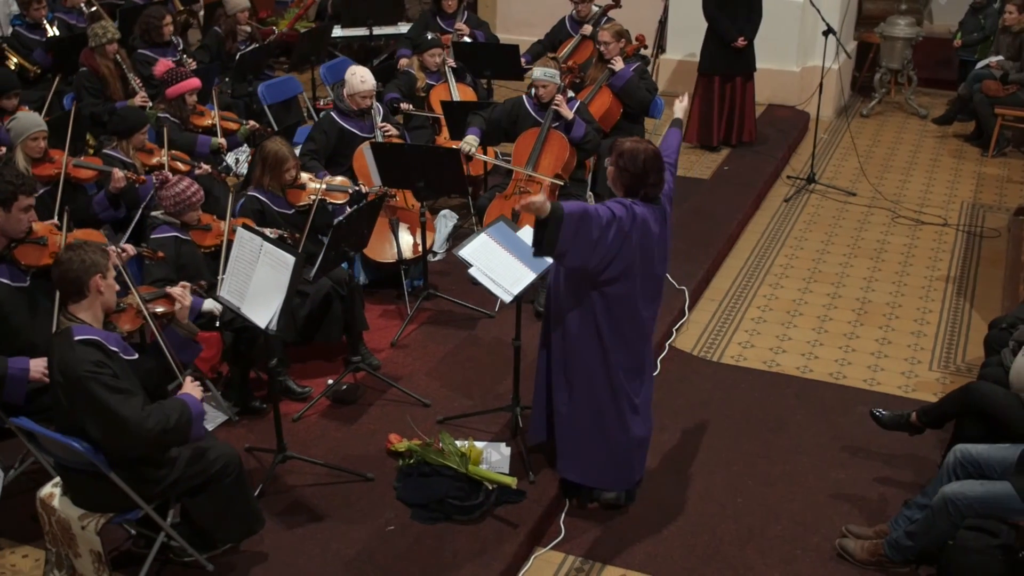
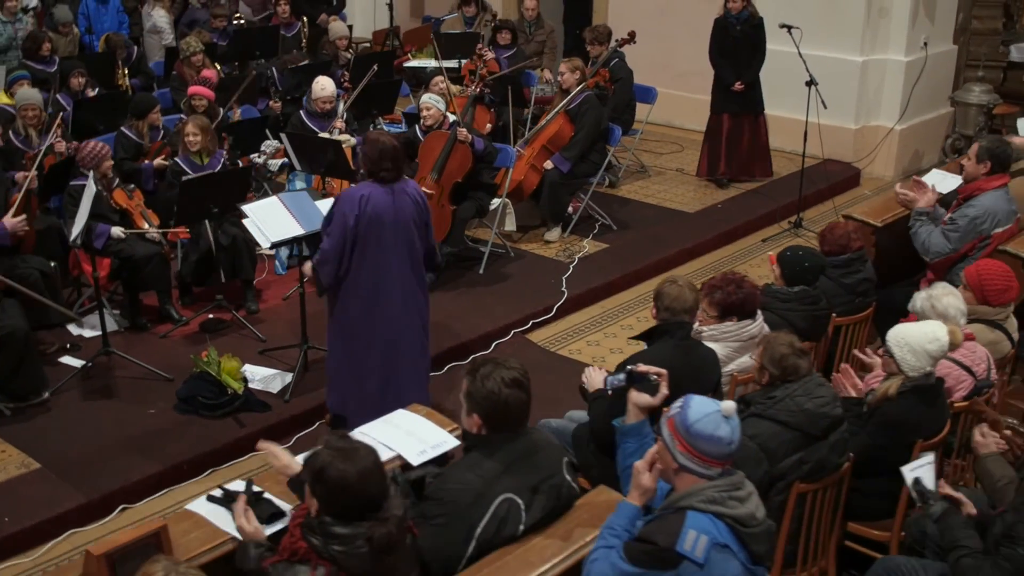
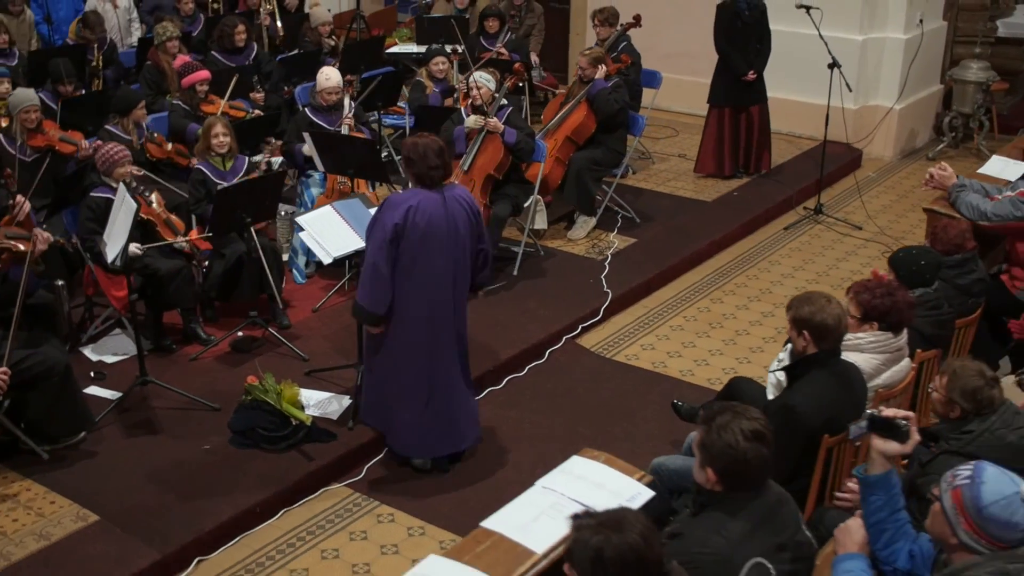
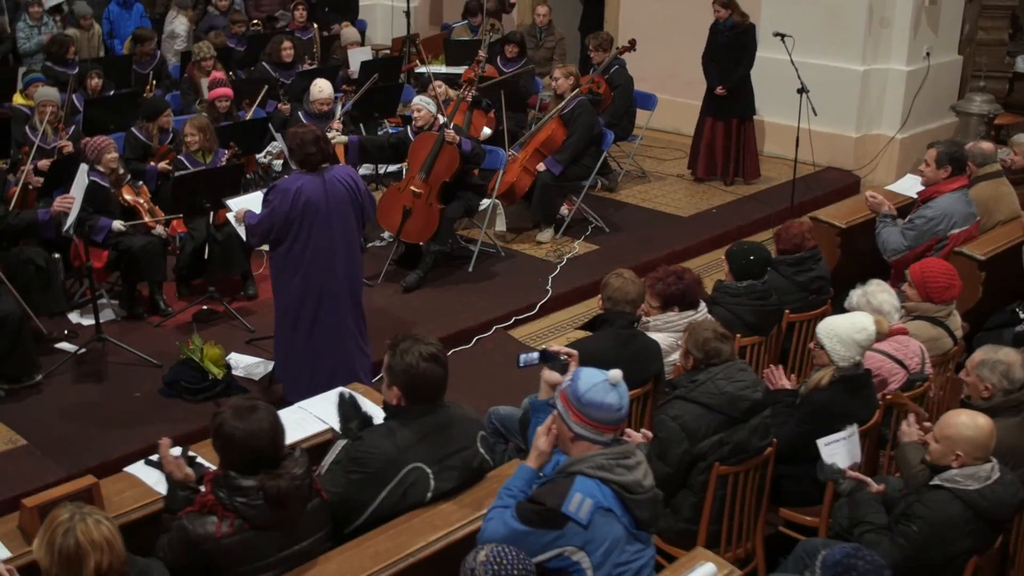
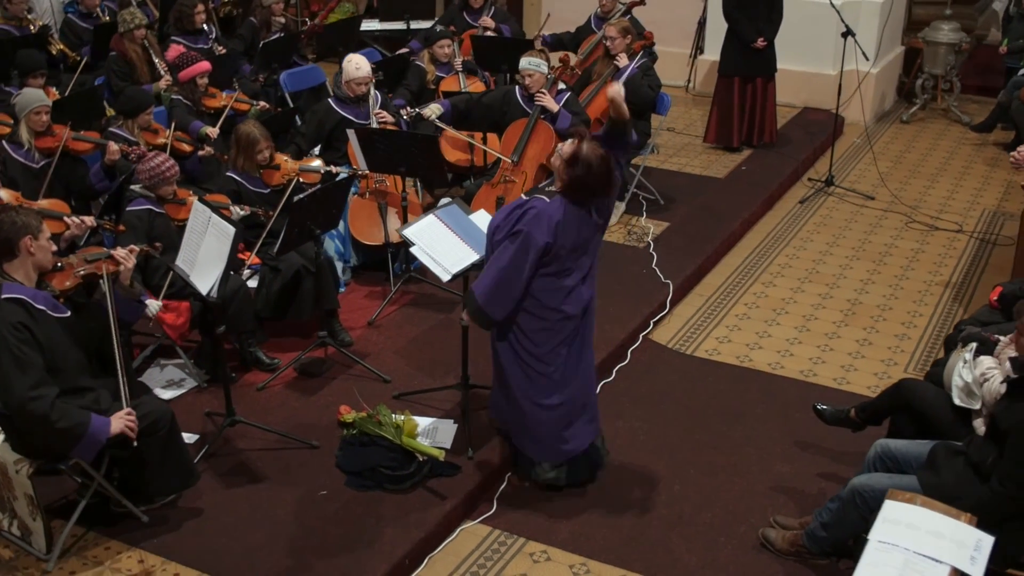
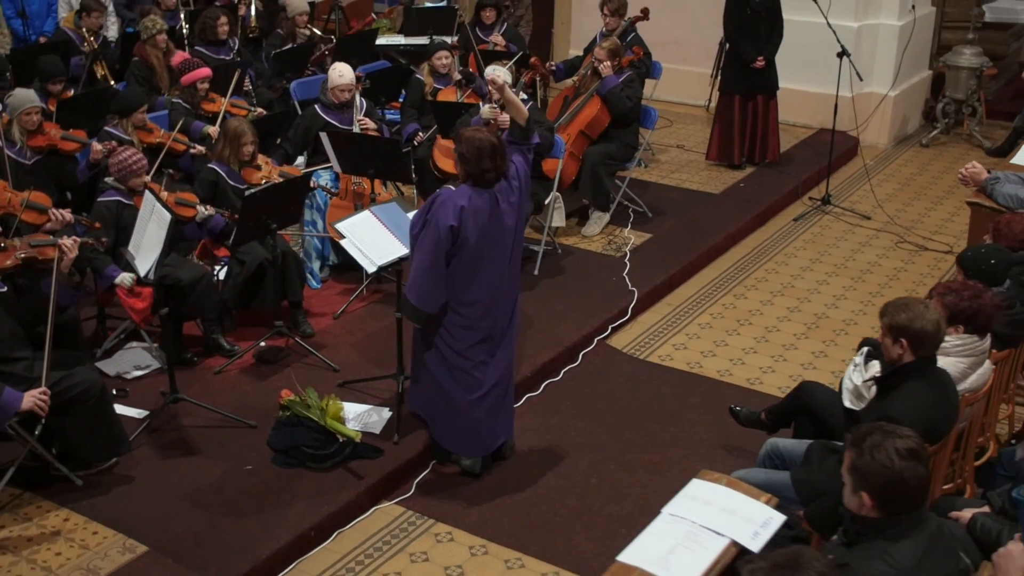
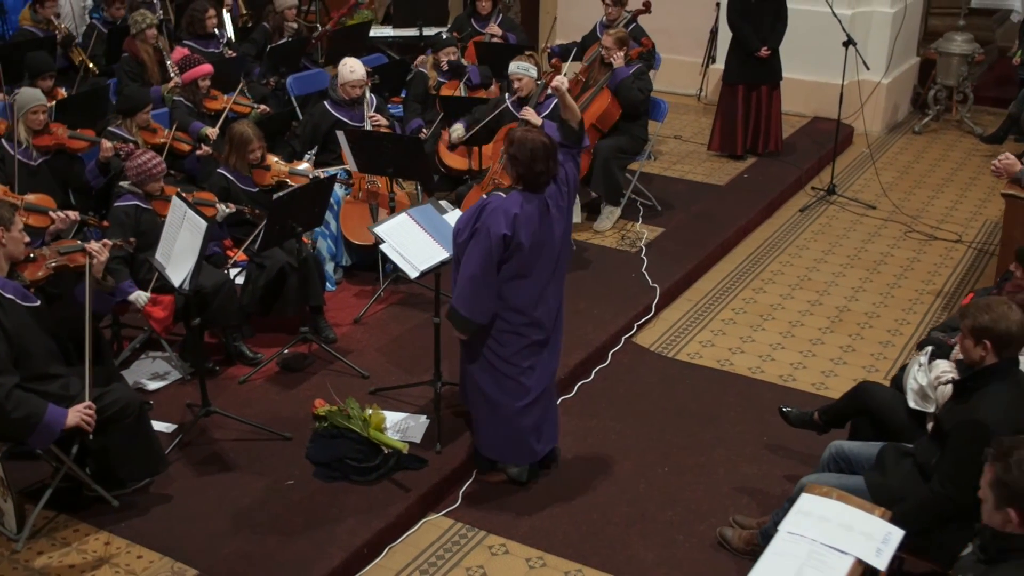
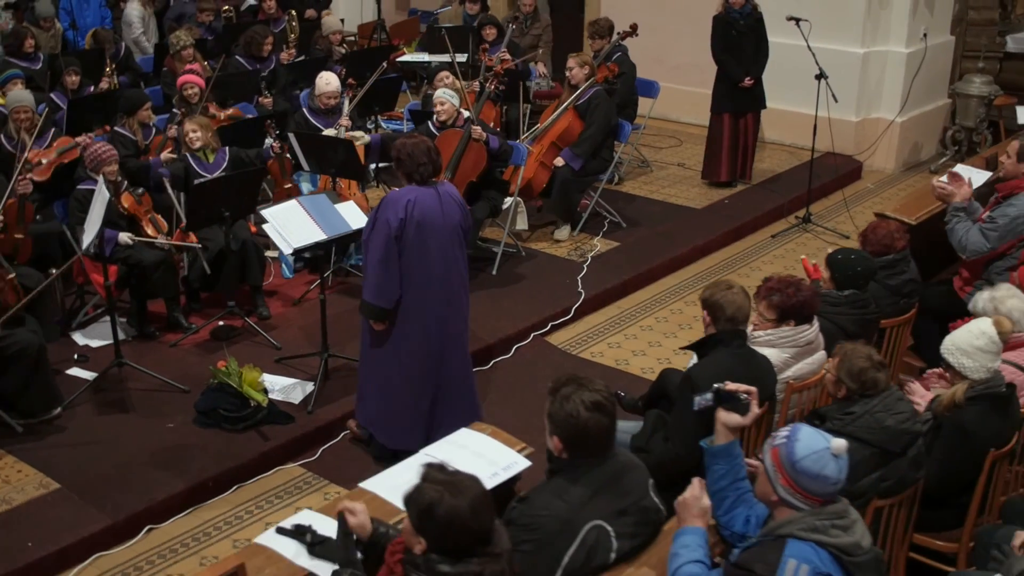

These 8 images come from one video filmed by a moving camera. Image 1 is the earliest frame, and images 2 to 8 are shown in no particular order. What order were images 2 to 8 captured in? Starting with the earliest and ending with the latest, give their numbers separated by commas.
5, 7, 6, 3, 8, 2, 4
